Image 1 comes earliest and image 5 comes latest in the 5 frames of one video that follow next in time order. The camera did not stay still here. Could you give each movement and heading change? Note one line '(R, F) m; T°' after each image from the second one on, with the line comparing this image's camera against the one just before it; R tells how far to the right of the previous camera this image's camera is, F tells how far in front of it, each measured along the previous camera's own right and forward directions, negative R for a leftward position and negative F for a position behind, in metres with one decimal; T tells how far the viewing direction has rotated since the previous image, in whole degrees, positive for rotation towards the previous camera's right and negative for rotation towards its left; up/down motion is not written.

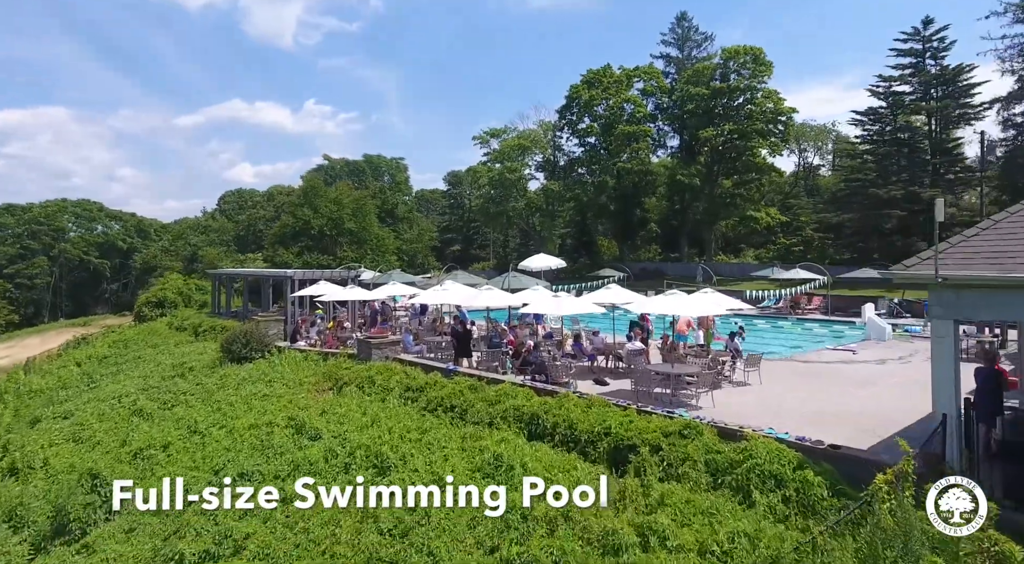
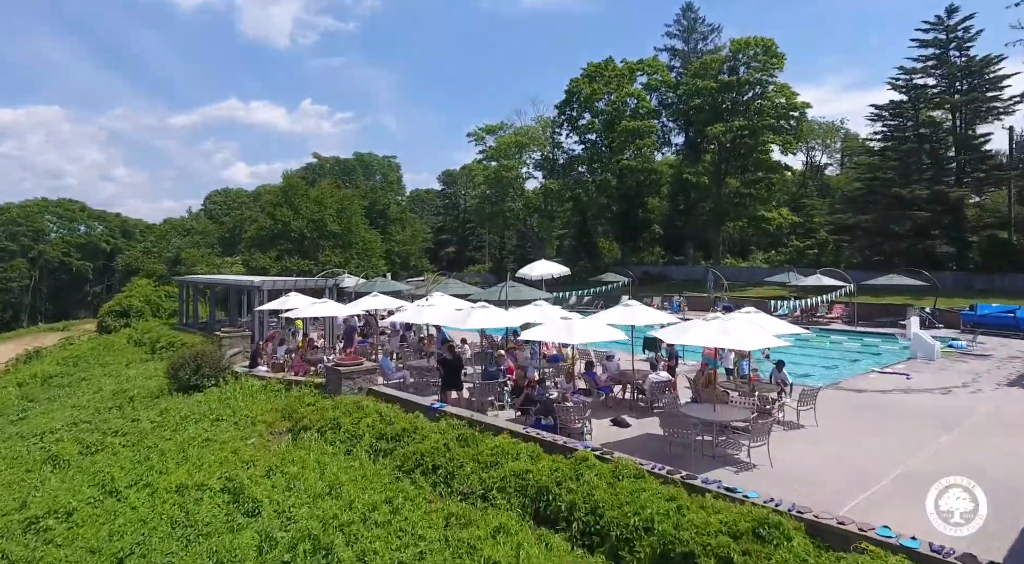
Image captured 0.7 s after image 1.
(-0.1, +2.6) m; 0°
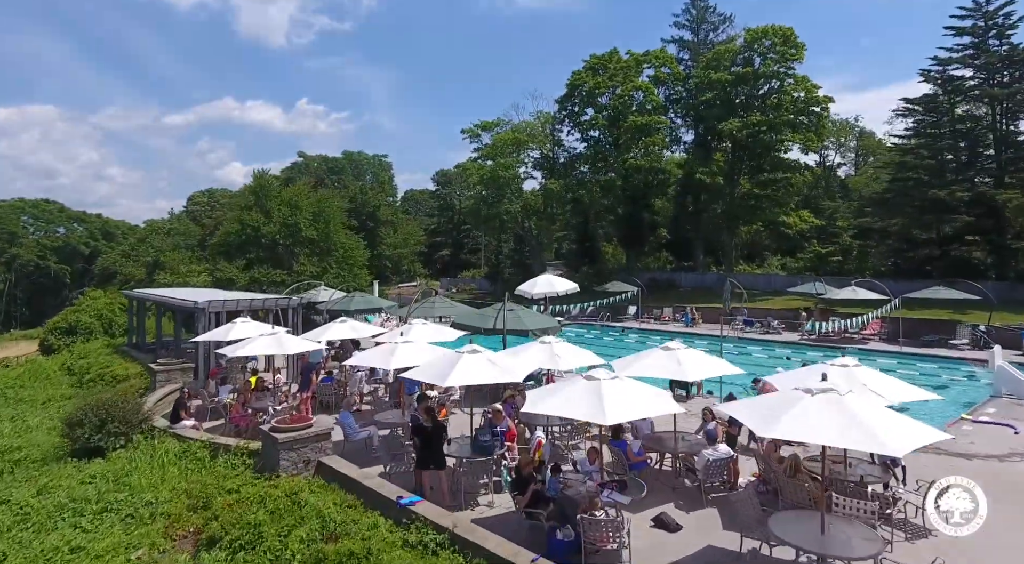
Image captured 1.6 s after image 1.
(-0.1, +3.4) m; 0°
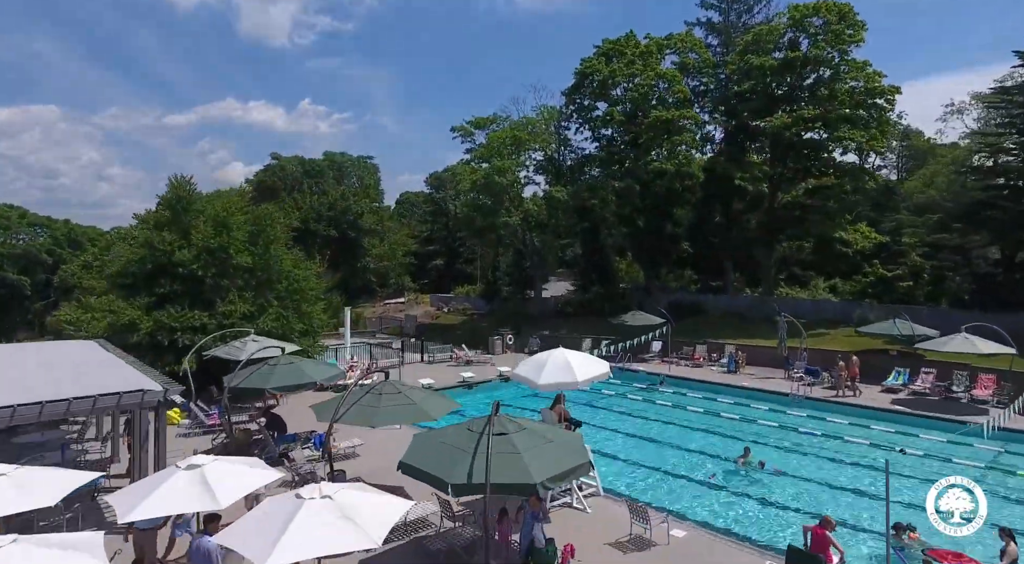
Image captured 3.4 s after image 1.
(+0.1, +7.0) m; 0°
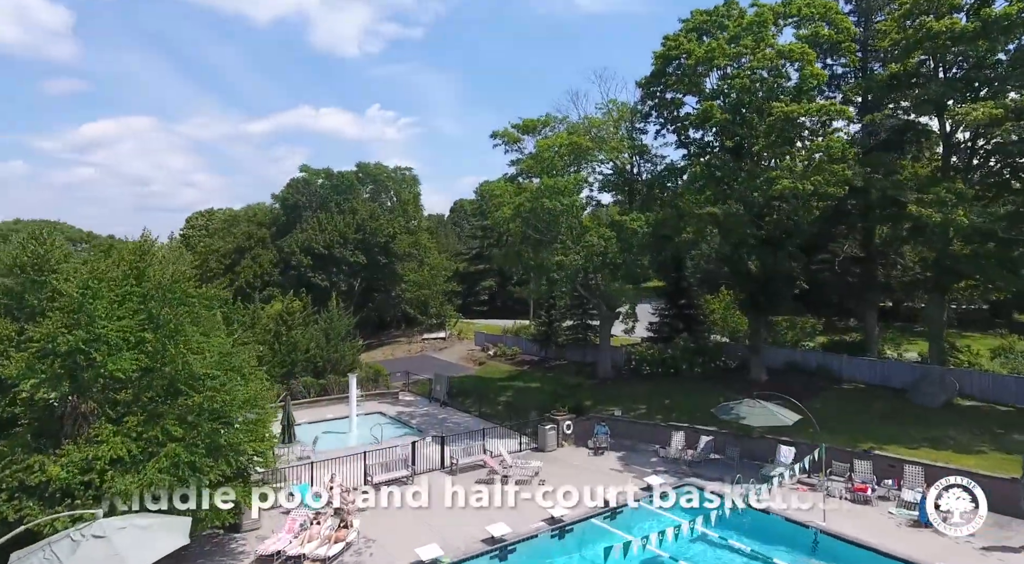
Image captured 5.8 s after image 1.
(+0.1, +9.5) m; -6°
